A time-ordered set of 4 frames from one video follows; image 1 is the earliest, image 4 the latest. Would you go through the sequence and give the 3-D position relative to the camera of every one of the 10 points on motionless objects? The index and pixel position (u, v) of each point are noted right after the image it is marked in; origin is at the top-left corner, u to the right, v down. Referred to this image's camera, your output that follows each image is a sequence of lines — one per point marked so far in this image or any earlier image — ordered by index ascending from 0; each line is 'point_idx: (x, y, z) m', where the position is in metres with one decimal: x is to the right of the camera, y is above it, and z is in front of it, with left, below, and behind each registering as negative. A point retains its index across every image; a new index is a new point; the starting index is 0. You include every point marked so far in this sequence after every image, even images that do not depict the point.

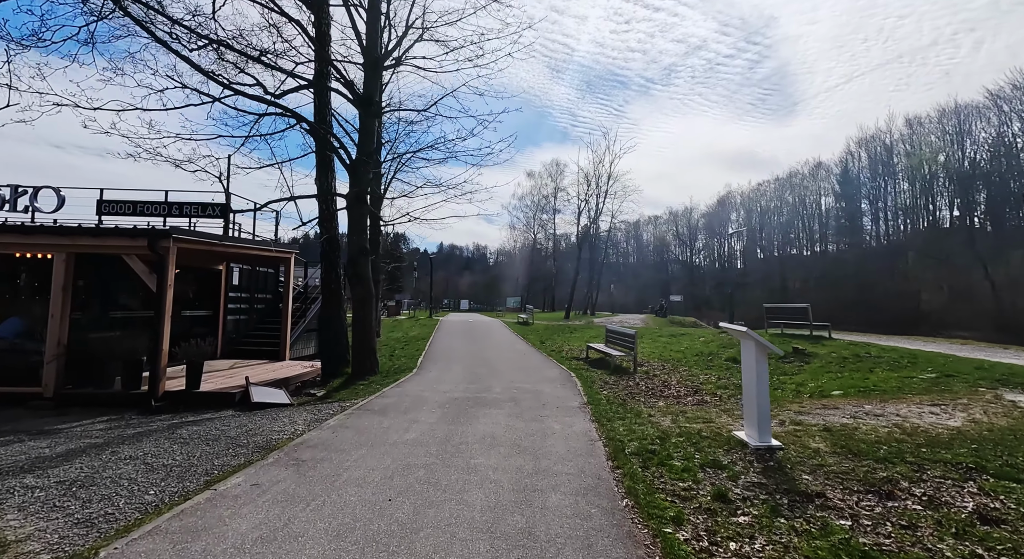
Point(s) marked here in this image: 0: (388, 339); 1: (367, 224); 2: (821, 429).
0: (-5.4, -2.6, +20.0) m
1: (-3.5, +1.3, +11.1) m
2: (+4.1, -2.0, +6.1) m
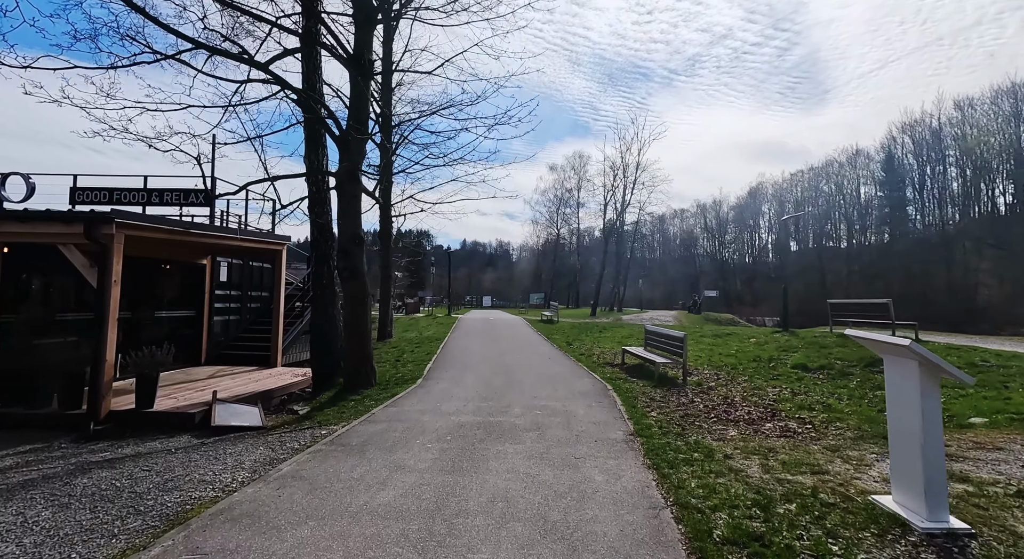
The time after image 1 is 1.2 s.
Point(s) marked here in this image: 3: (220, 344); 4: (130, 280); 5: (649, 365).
0: (-4.5, -2.4, +18.4) m
1: (-3.1, +1.5, +9.3) m
2: (+4.3, -1.8, +4.0) m
3: (-7.7, -1.7, +12.1) m
4: (-8.2, 0.0, +9.8) m
5: (+3.2, -2.0, +10.9) m
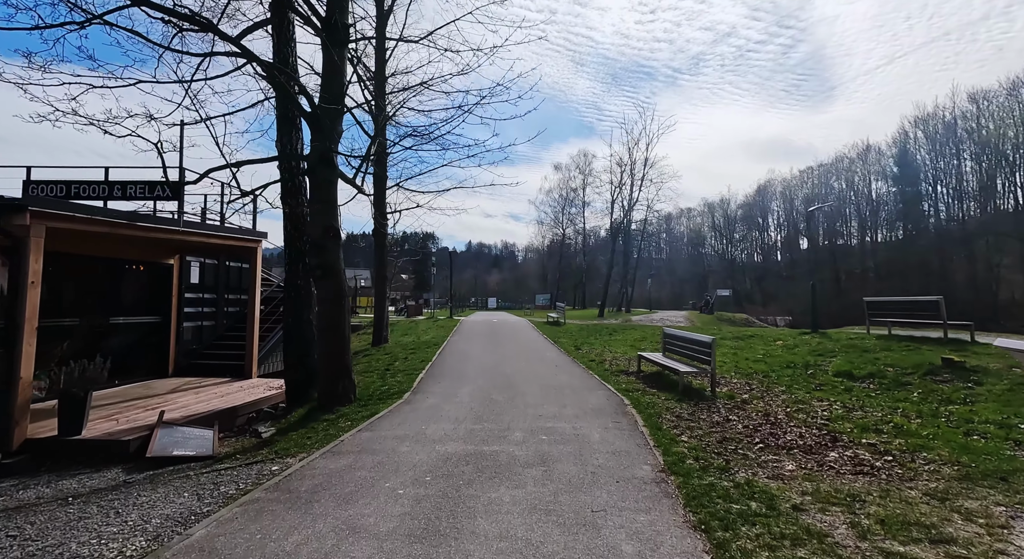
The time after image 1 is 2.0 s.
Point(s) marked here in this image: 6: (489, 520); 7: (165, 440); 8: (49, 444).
0: (-4.4, -2.4, +17.2) m
1: (-3.1, +1.5, +8.1) m
2: (+4.2, -1.7, +2.7) m
3: (-7.6, -1.7, +10.9) m
4: (-8.1, 0.0, +8.7) m
5: (+3.3, -1.9, +9.6) m
6: (-0.2, -1.9, +3.7) m
7: (-4.6, -2.1, +6.0) m
8: (-5.8, -2.1, +5.7) m
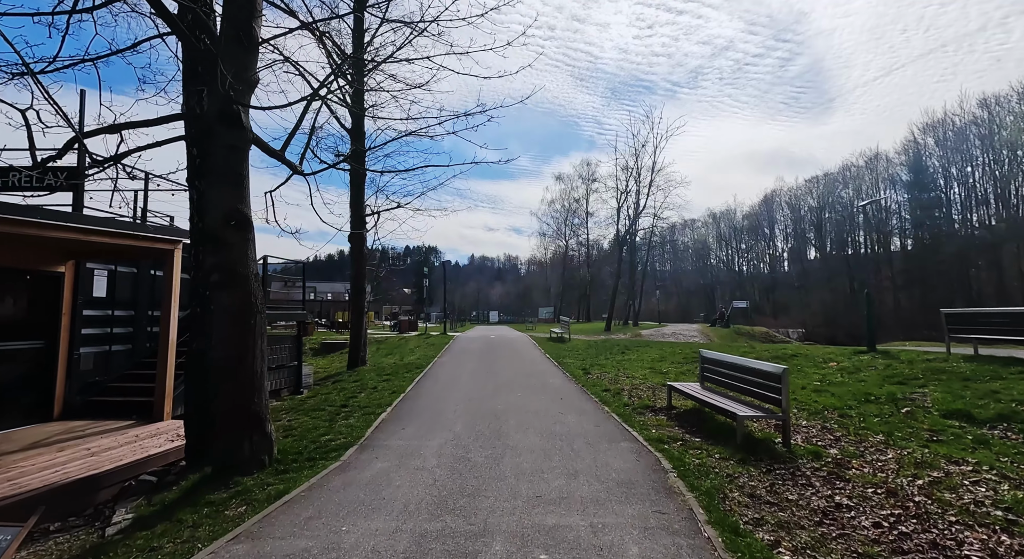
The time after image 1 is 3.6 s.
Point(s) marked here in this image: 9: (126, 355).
0: (-4.4, -2.8, +14.7) m
1: (-3.3, +1.3, +5.8) m
2: (+4.0, -1.7, +0.2) m
3: (-7.8, -2.0, +8.5) m
4: (-8.3, -0.2, +6.3) m
5: (+3.1, -2.0, +7.1) m
6: (-0.4, -1.8, +1.2) m
7: (-4.7, -2.2, +3.5) m
8: (-6.0, -2.1, +3.3) m
9: (-7.7, -1.5, +9.2) m
